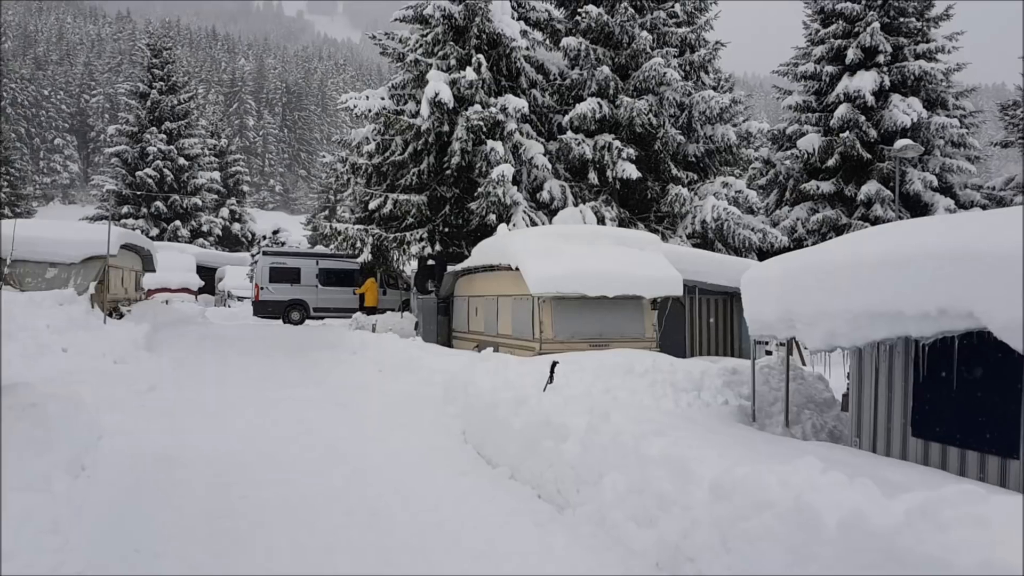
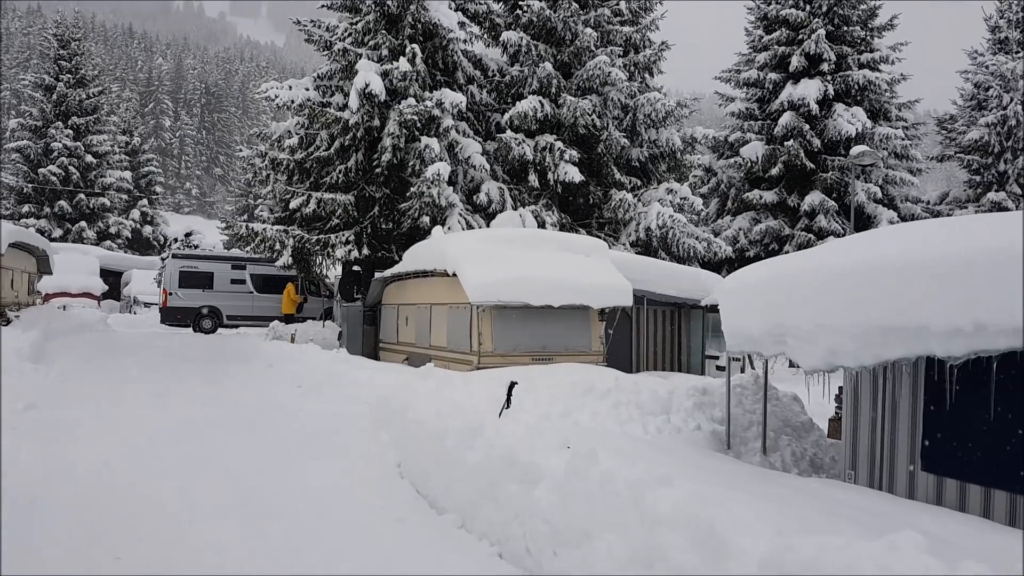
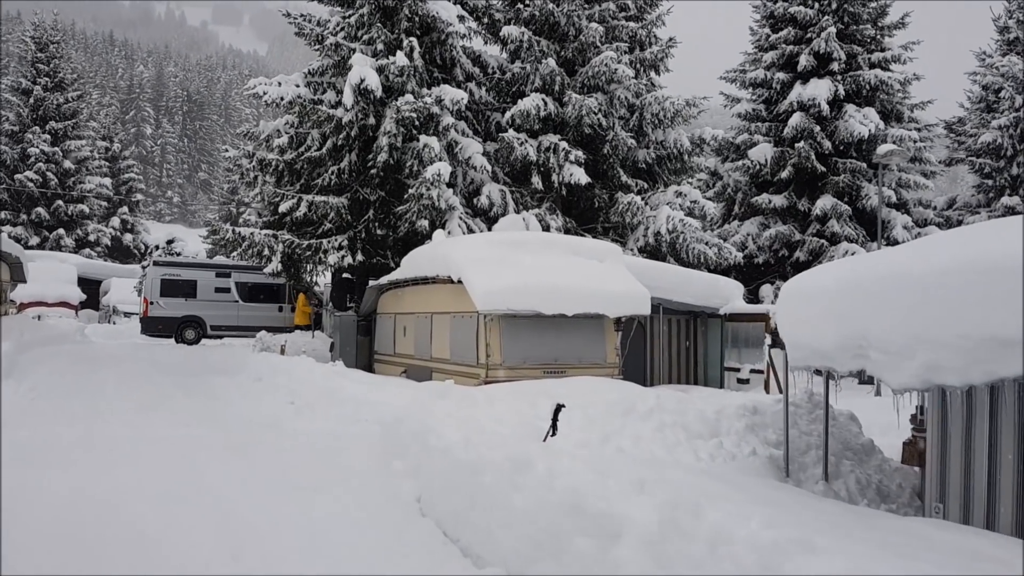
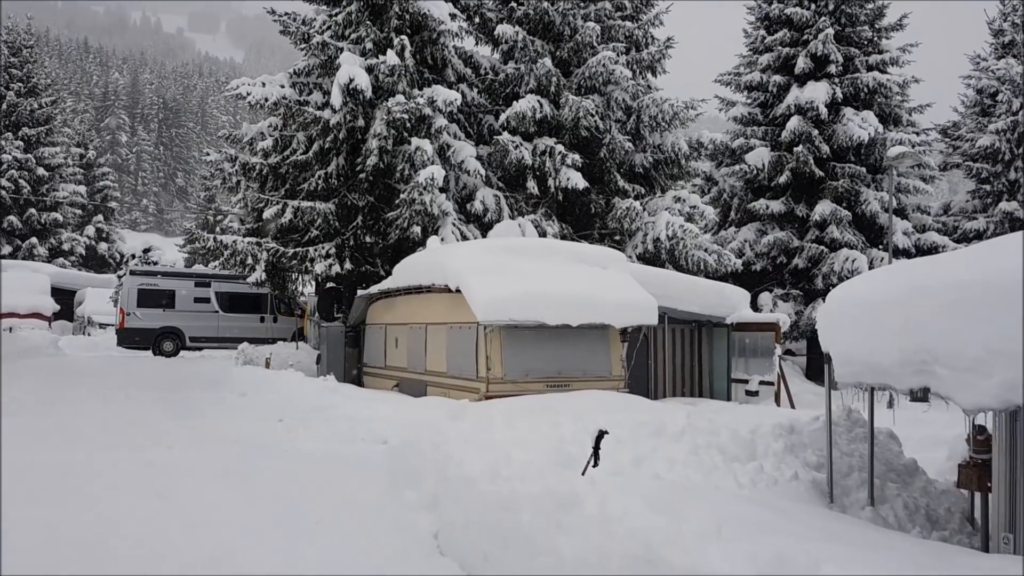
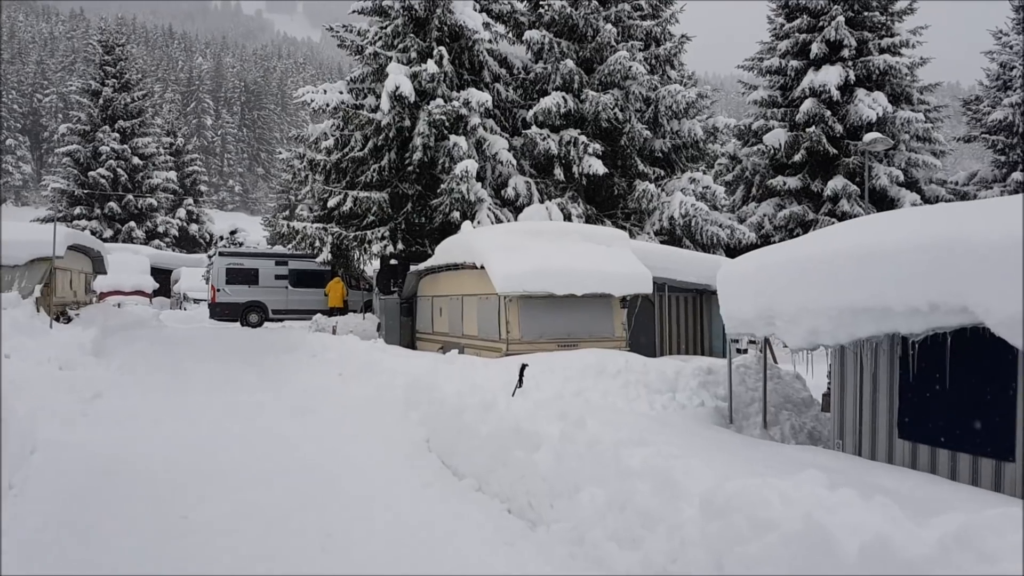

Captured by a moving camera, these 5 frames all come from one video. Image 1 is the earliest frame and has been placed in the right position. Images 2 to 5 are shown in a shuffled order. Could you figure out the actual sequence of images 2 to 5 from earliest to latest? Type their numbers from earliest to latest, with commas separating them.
5, 2, 3, 4
